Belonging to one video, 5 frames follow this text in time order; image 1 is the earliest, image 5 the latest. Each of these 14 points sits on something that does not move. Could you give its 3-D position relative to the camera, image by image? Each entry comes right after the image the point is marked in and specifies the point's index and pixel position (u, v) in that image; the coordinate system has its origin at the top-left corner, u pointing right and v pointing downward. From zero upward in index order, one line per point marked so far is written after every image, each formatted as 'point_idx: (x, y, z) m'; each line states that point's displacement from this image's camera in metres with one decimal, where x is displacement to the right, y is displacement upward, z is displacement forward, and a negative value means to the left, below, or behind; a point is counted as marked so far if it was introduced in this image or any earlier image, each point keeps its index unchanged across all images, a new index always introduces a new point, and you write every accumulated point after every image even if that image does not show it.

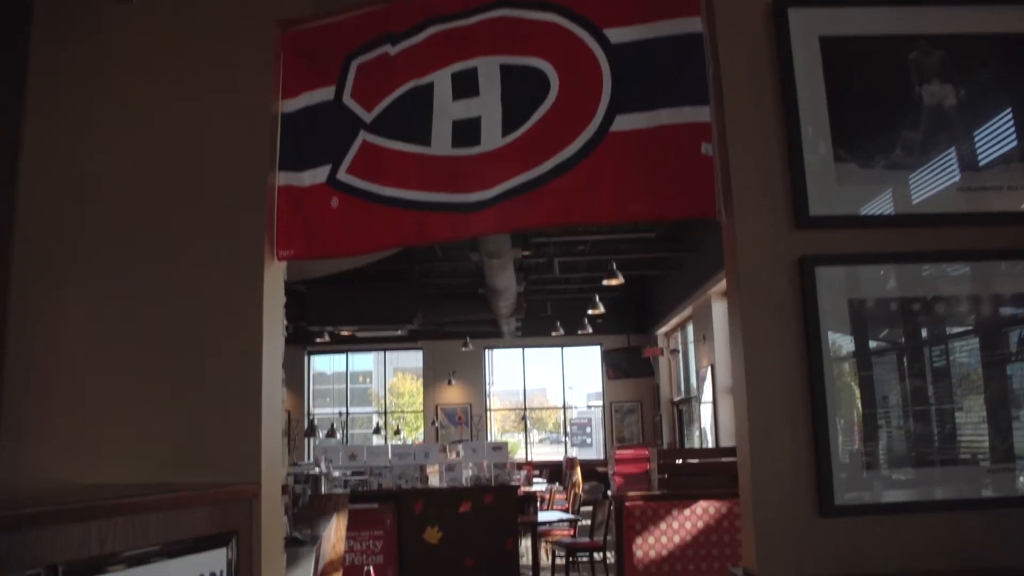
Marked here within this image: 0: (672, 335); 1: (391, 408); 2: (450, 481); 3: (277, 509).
0: (+3.0, -0.9, +14.3) m
1: (-2.7, -2.7, +16.7) m
2: (-0.5, -1.6, +6.0) m
3: (-0.8, -0.7, +2.5) m
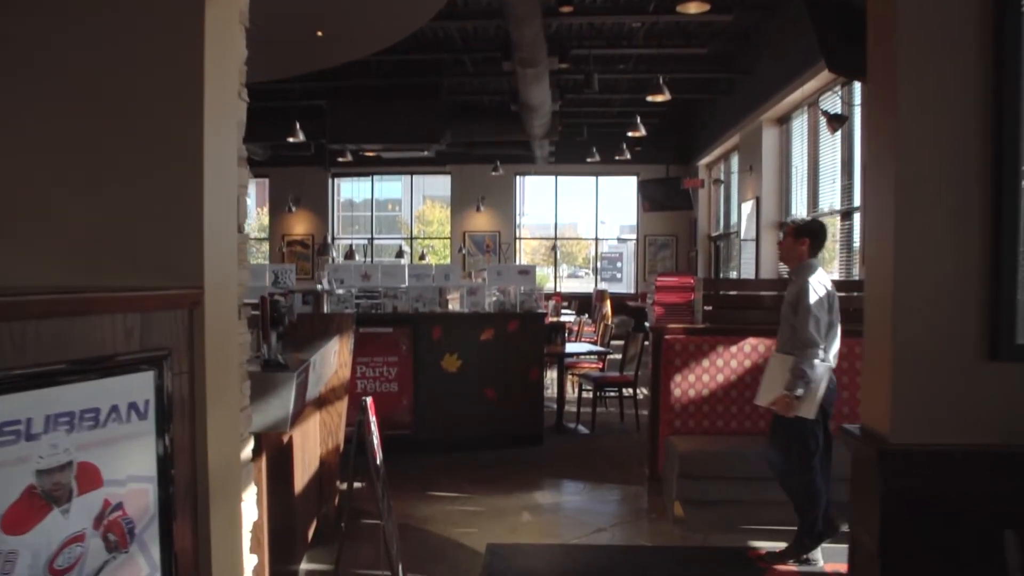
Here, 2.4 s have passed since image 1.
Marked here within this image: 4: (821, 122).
0: (+3.6, +2.2, +13.3) m
1: (-2.0, +1.2, +16.3) m
2: (-0.3, -0.1, +5.6) m
3: (-0.7, -0.1, +1.9) m
4: (+3.6, +1.9, +8.6) m
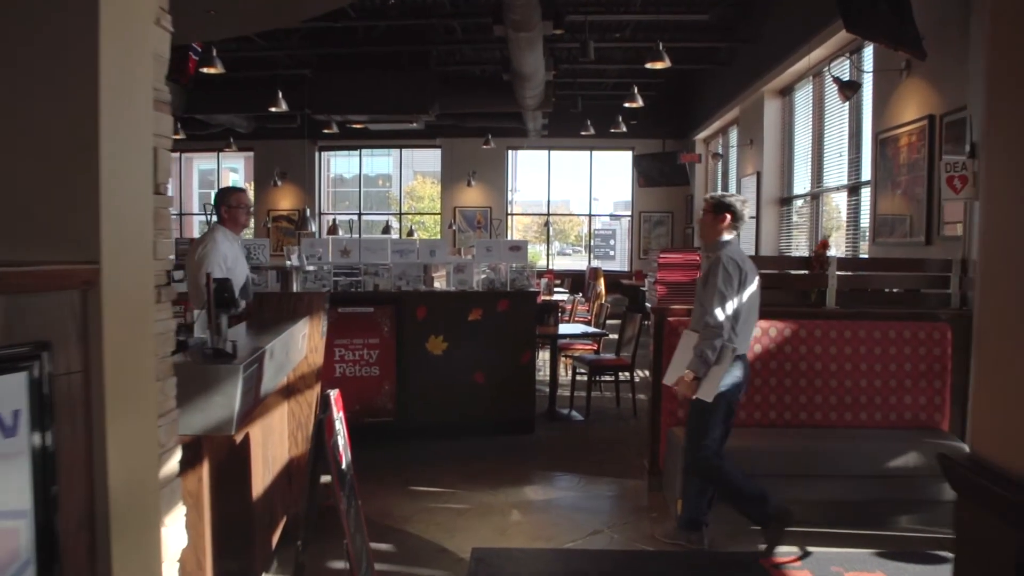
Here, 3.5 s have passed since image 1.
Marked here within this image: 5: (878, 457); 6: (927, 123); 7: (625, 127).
0: (+3.5, +2.6, +12.9) m
1: (-2.2, +1.6, +15.9) m
2: (-0.4, 0.0, +5.2) m
3: (-0.7, -0.1, +1.5) m
4: (+3.5, +2.2, +8.2) m
5: (+1.7, -0.8, +3.6) m
6: (+3.0, +1.2, +5.3) m
7: (+1.8, +2.6, +12.2) m
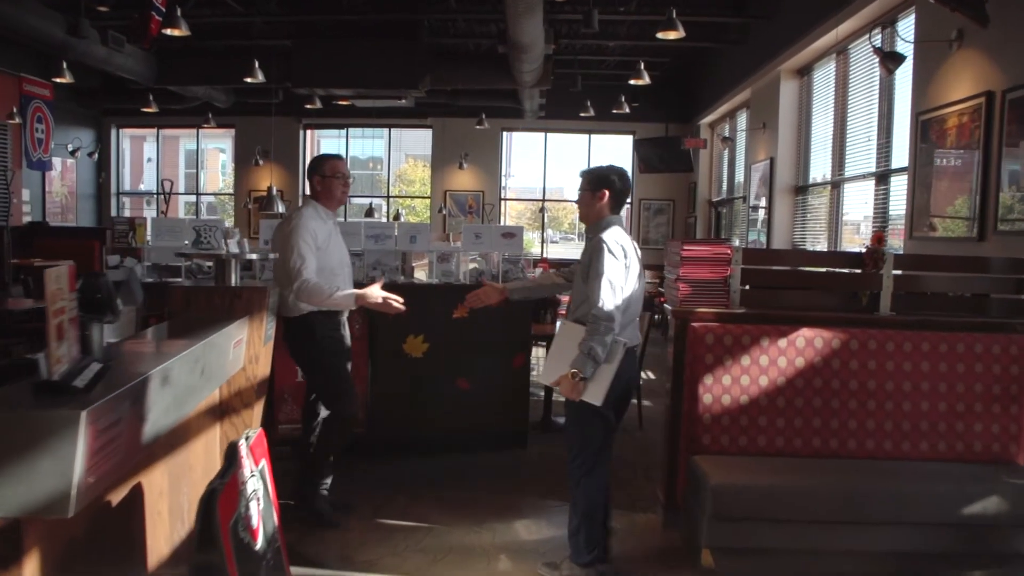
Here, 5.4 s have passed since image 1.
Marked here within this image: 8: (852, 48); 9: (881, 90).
0: (+3.4, +2.7, +12.2) m
1: (-2.3, +1.9, +15.1) m
2: (-0.4, +0.1, +4.5) m
3: (-0.7, -0.1, +0.8) m
4: (+3.4, +2.2, +7.5) m
5: (+1.7, -0.8, +2.9) m
6: (+2.9, +1.2, +4.6) m
7: (+1.8, +2.8, +11.5) m
8: (+3.4, +2.4, +7.5) m
9: (+3.3, +1.8, +6.7) m
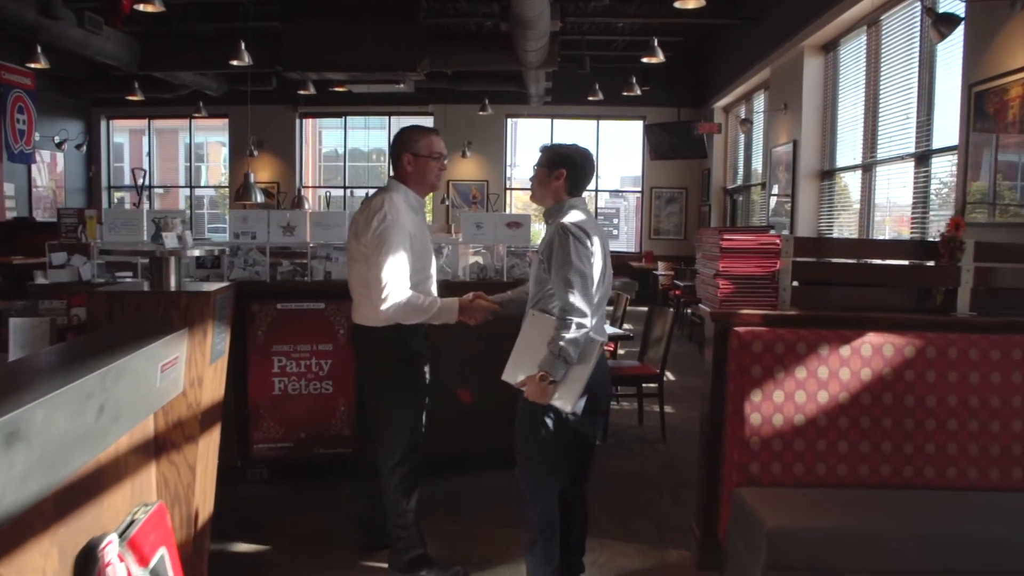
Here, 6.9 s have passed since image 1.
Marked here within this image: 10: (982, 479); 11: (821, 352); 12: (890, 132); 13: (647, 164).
0: (+3.5, +2.8, +11.6) m
1: (-2.2, +2.0, +14.6) m
2: (-0.4, +0.1, +4.0) m
3: (-0.7, -0.1, +0.3) m
4: (+3.5, +2.3, +6.9) m
5: (+1.7, -0.8, +2.3) m
6: (+3.0, +1.2, +4.0) m
7: (+1.8, +2.9, +10.9) m
8: (+3.5, +2.5, +6.9) m
9: (+3.4, +1.9, +6.1) m
10: (+1.7, -0.7, +2.7) m
11: (+1.1, -0.2, +2.7) m
12: (+3.4, +1.4, +6.8) m
13: (+2.5, +2.3, +13.7) m
